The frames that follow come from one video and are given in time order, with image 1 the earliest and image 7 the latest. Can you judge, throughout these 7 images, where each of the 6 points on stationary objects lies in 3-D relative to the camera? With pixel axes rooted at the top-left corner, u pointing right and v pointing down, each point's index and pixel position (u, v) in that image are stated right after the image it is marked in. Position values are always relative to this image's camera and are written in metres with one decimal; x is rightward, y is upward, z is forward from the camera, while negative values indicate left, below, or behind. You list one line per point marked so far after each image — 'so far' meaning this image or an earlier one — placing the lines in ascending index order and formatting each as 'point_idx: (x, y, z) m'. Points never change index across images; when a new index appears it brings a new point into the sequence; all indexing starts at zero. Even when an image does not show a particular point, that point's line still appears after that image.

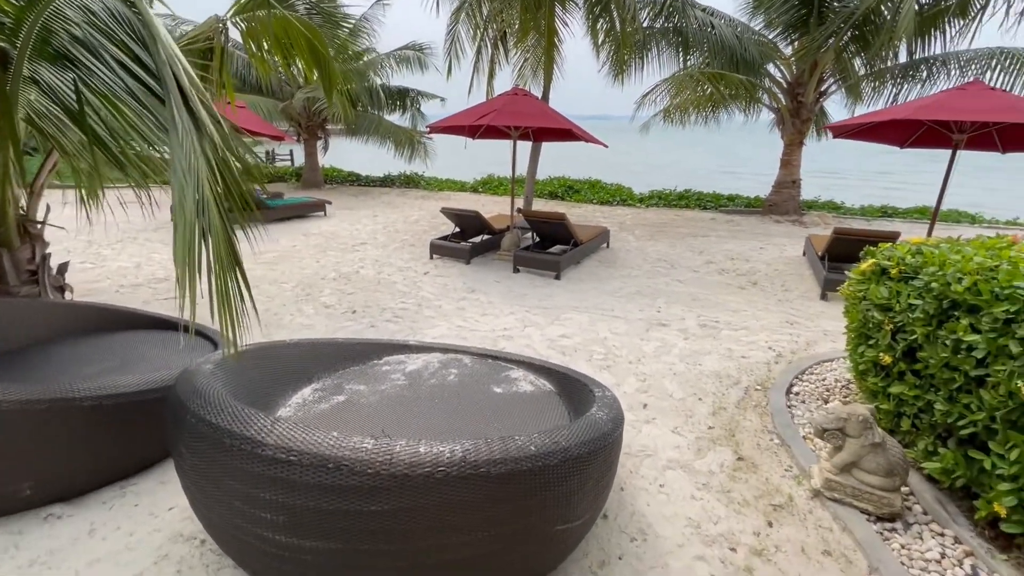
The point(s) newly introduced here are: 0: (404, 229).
0: (-2.1, +1.1, +9.6) m
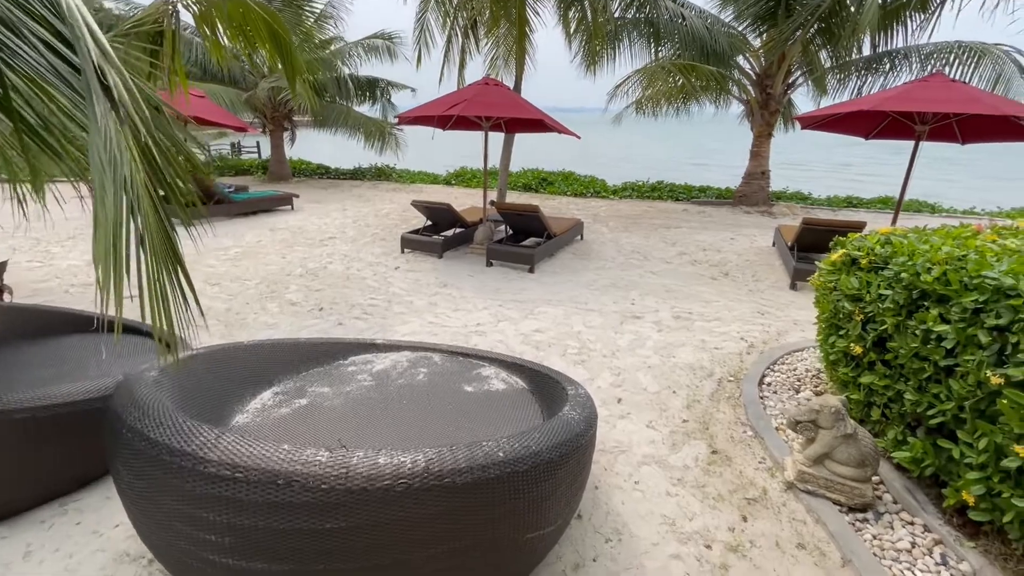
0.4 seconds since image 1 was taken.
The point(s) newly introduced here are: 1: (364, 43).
0: (-2.6, +1.2, +9.4) m
1: (-4.2, +6.9, +14.1) m
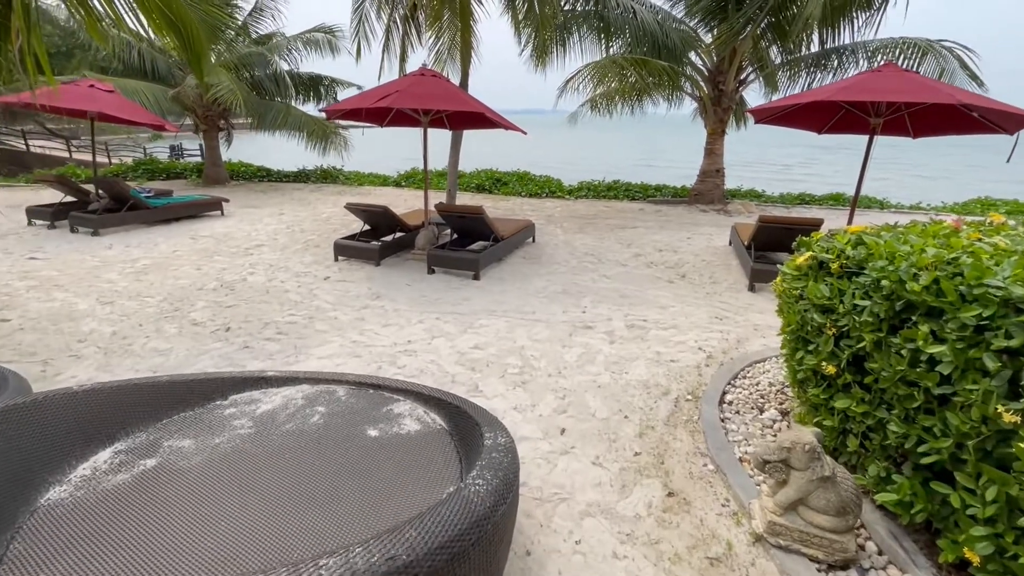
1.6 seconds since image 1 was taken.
0: (-3.5, +1.0, +8.6) m
1: (-5.6, +6.7, +13.3) m
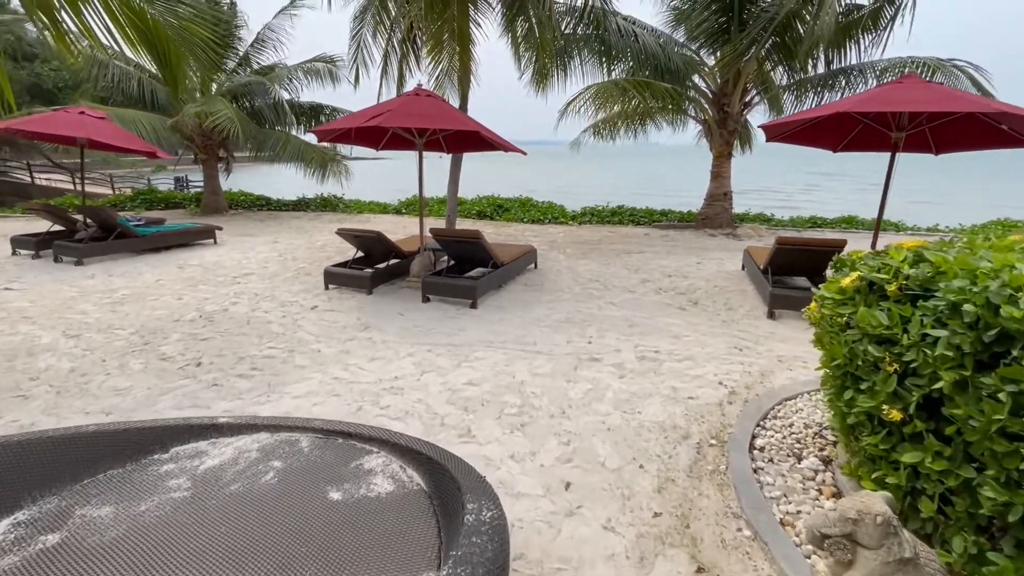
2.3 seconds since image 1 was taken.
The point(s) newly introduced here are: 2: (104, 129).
0: (-3.5, +0.5, +8.3) m
1: (-5.5, +5.9, +13.3) m
2: (-6.6, +2.5, +8.0) m
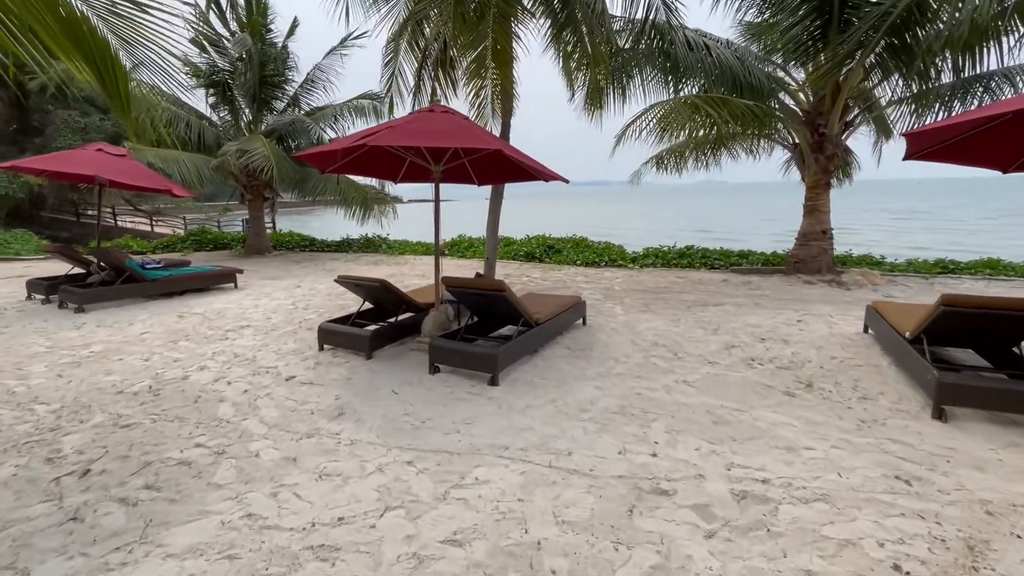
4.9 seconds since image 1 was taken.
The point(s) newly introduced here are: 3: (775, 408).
0: (-2.8, -0.2, +7.3) m
1: (-4.2, +4.7, +12.8) m
2: (-5.9, +1.8, +7.5) m
3: (+2.0, -0.9, +3.7) m
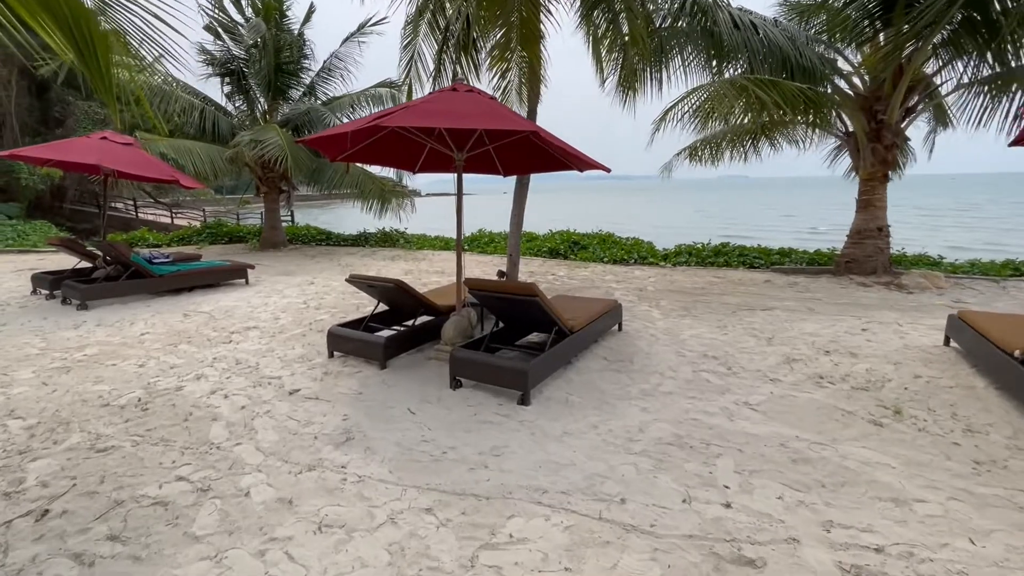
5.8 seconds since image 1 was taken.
0: (-2.5, -0.2, +6.8) m
1: (-3.6, +4.8, +12.4) m
2: (-5.5, +1.9, +7.2) m
3: (+2.2, -0.9, +3.1) m
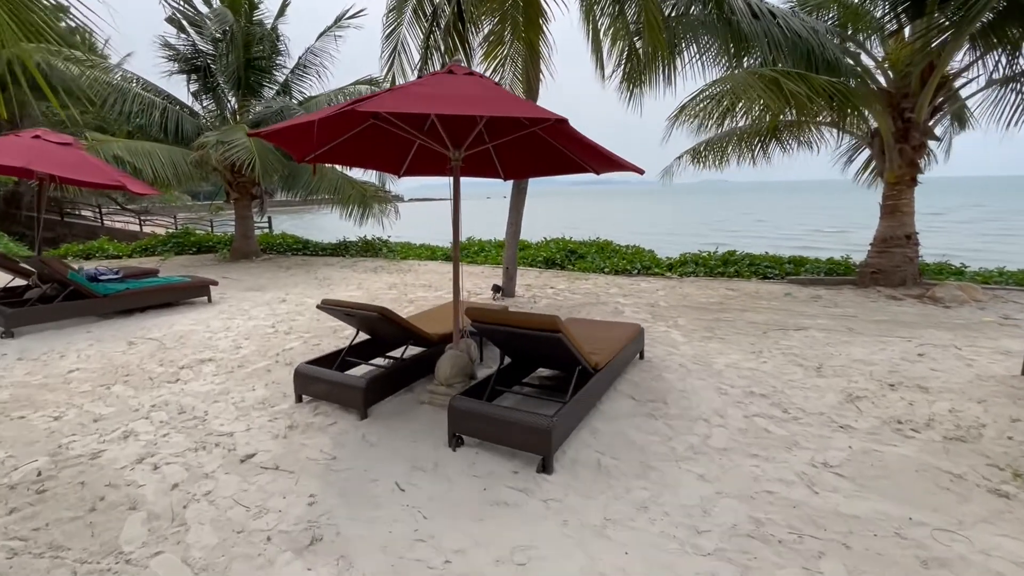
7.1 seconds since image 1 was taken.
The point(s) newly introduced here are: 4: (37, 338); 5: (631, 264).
0: (-2.5, -0.5, +5.9) m
1: (-3.8, +4.5, +11.5) m
2: (-5.5, +1.6, +6.2) m
3: (+2.3, -1.1, +2.4) m
4: (-5.3, -0.5, +5.5) m
5: (+2.2, +0.4, +9.3) m
